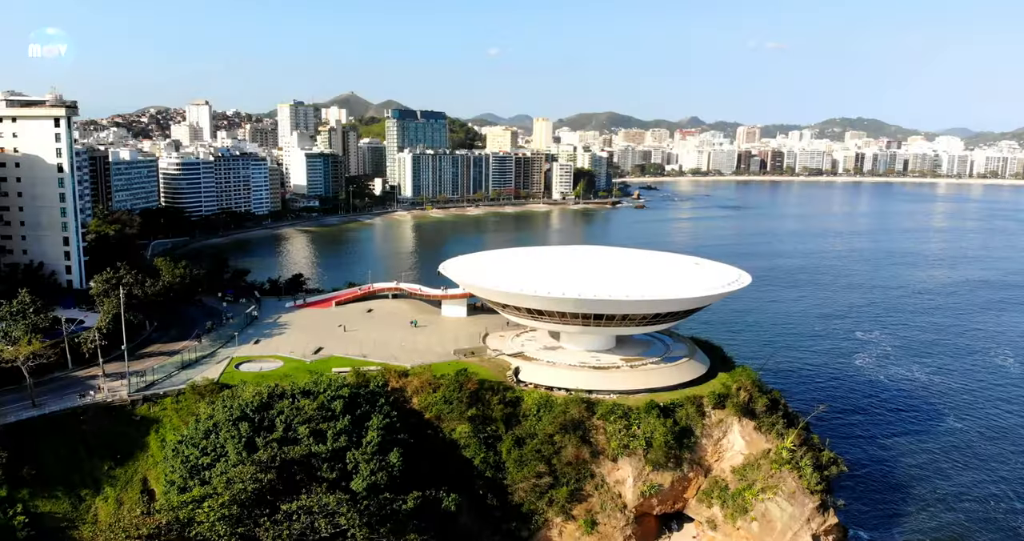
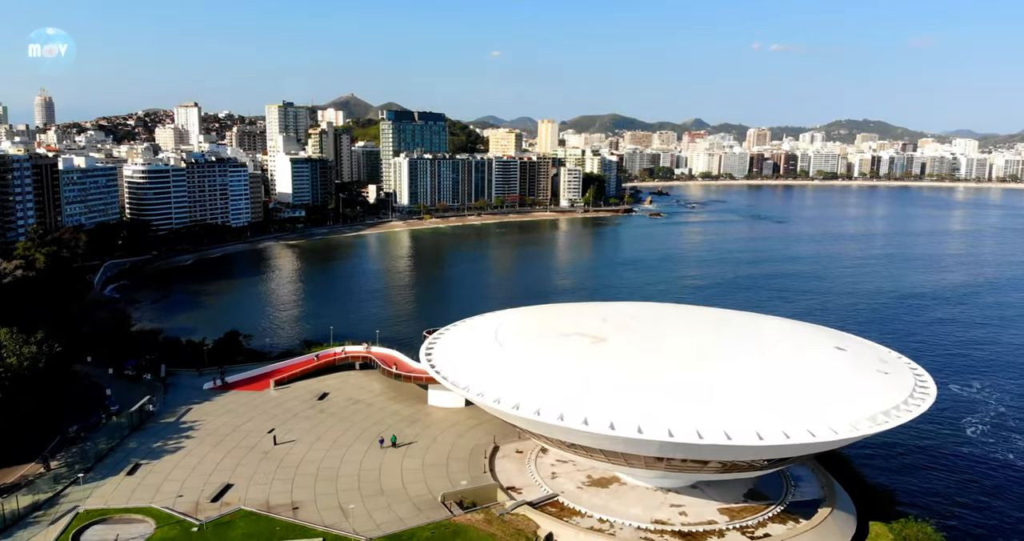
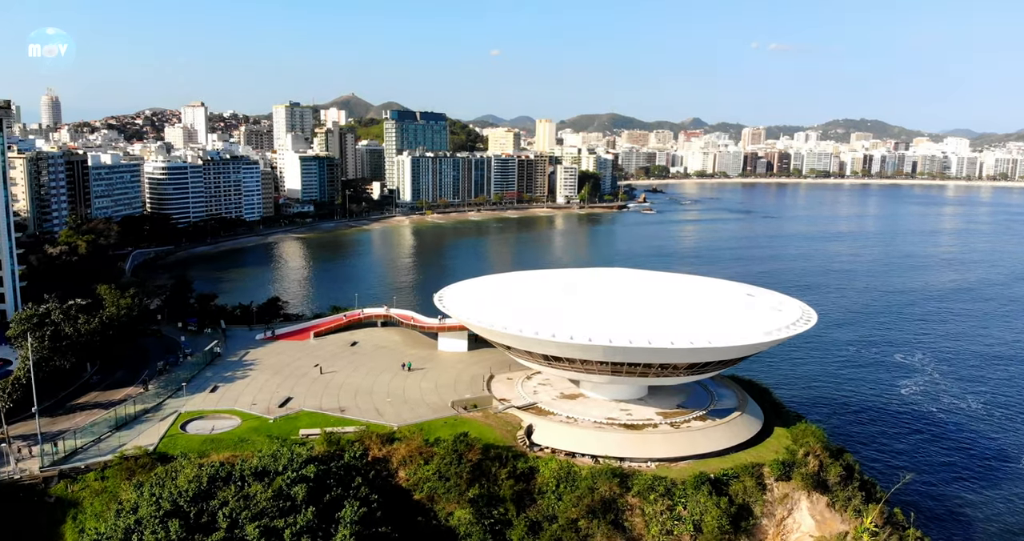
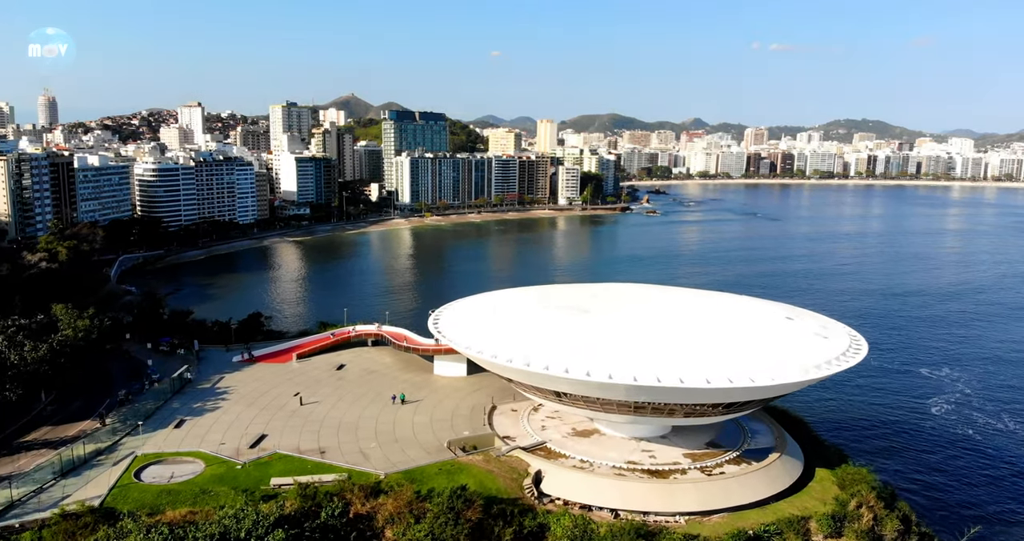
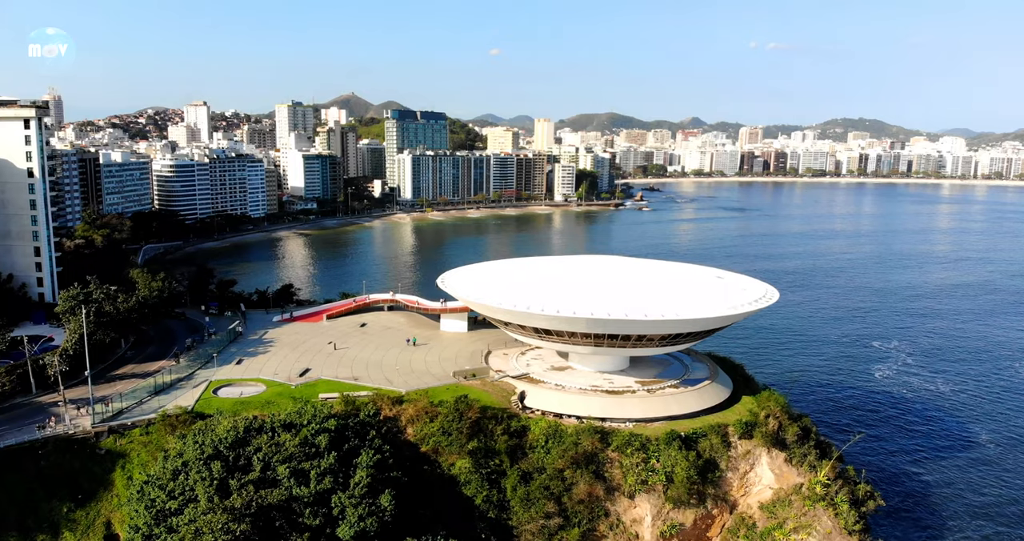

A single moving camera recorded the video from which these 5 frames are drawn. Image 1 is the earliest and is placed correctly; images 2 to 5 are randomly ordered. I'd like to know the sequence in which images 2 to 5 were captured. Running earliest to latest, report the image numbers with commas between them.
5, 3, 4, 2
